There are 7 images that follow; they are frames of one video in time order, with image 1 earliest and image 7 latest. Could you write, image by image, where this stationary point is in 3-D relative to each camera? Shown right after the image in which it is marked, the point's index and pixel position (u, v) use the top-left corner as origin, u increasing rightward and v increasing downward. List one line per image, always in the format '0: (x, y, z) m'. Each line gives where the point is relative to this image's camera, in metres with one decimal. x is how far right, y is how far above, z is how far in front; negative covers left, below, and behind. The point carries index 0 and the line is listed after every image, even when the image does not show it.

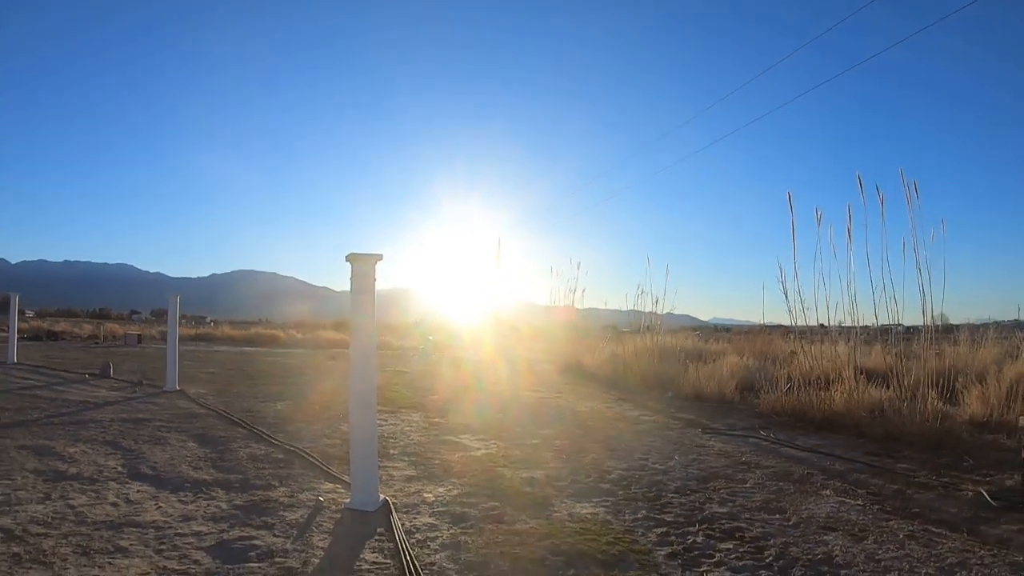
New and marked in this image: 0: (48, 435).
0: (-4.3, -1.4, +7.0) m
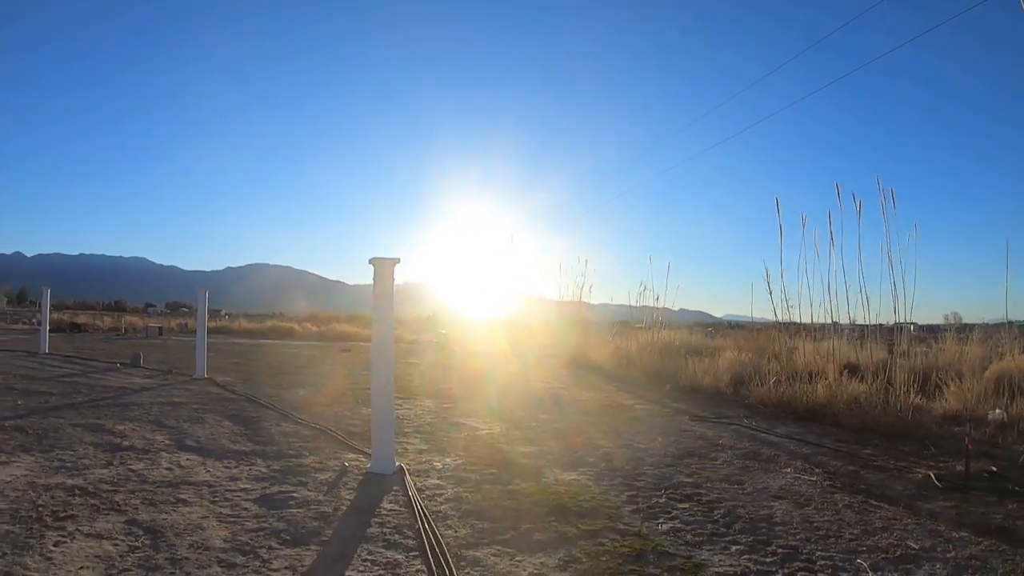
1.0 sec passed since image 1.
0: (-4.3, -1.3, +7.8) m
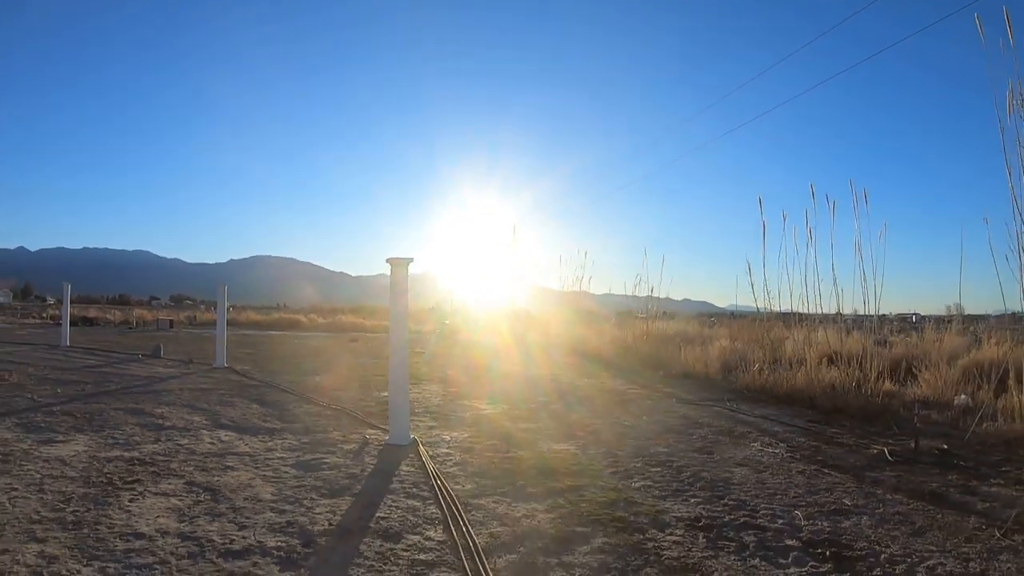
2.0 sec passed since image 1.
0: (-4.3, -1.3, +8.5) m
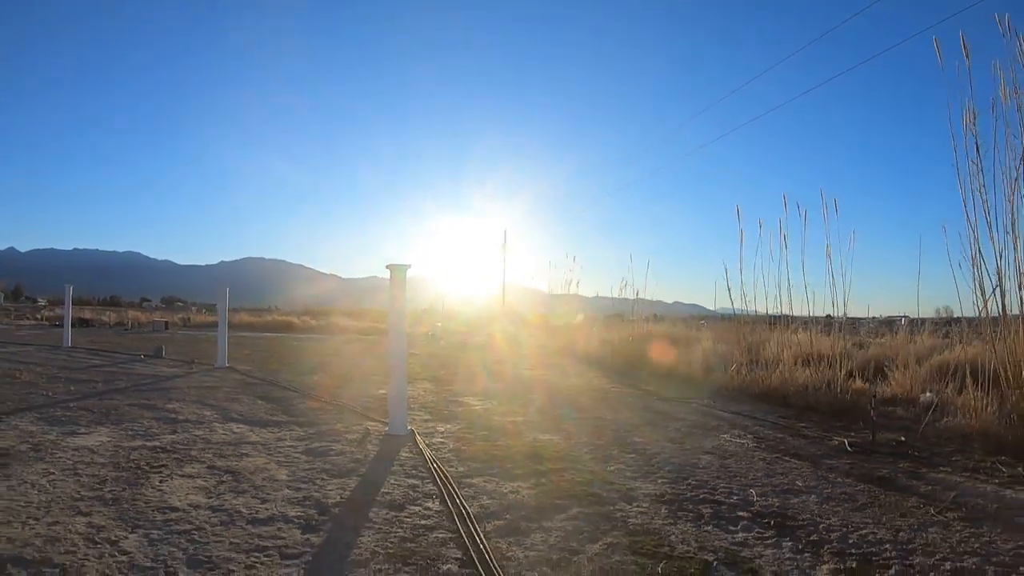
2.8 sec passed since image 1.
0: (-4.4, -1.3, +9.0) m
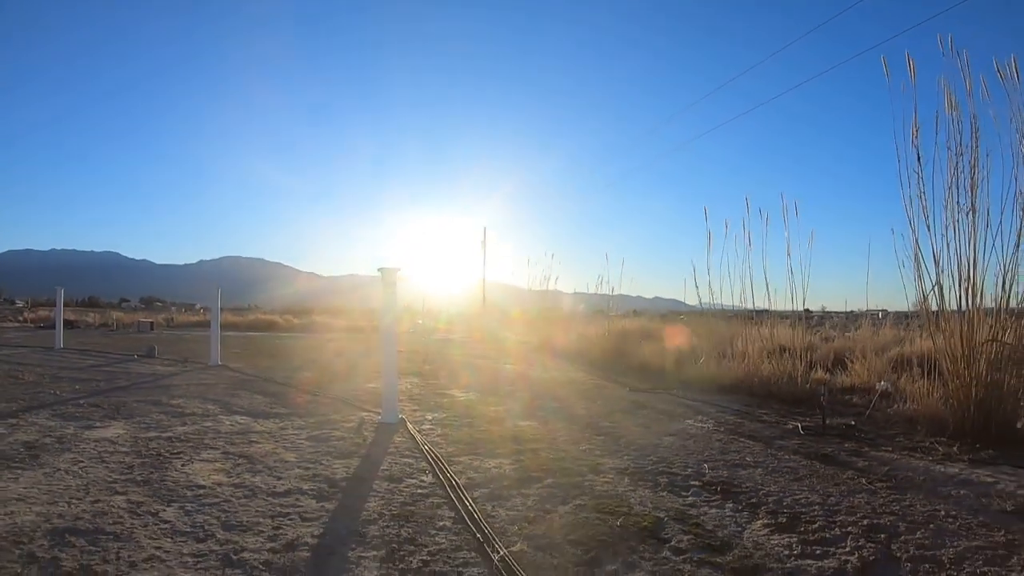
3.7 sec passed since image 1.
0: (-4.6, -1.3, +9.5) m
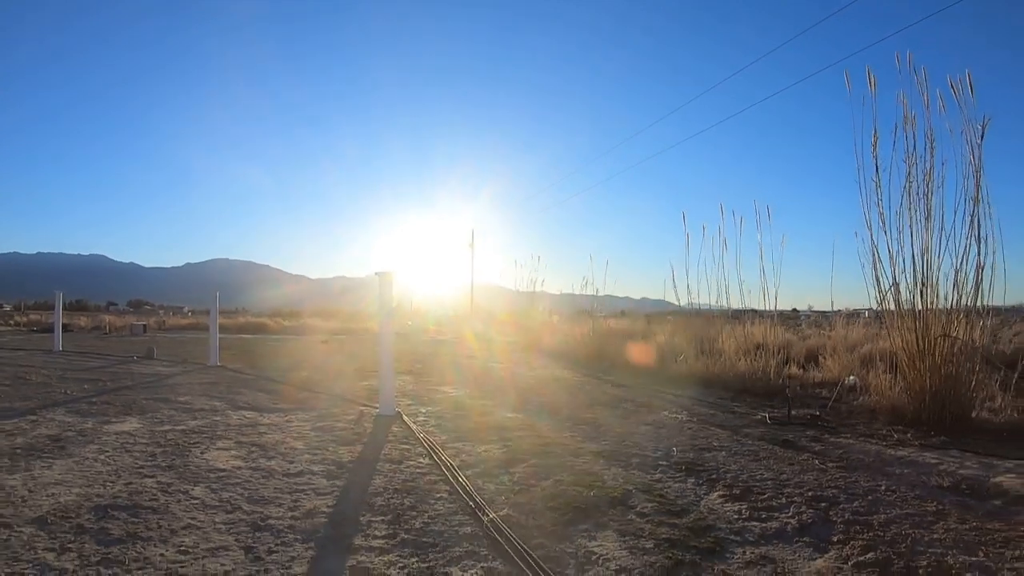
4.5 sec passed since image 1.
0: (-4.8, -1.4, +10.1) m
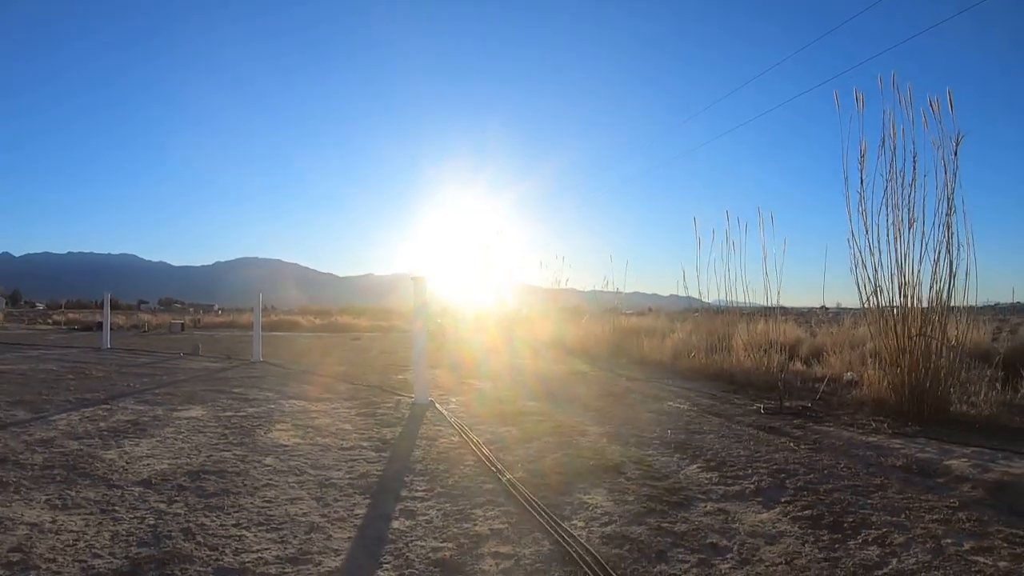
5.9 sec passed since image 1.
0: (-4.5, -1.4, +11.2) m
